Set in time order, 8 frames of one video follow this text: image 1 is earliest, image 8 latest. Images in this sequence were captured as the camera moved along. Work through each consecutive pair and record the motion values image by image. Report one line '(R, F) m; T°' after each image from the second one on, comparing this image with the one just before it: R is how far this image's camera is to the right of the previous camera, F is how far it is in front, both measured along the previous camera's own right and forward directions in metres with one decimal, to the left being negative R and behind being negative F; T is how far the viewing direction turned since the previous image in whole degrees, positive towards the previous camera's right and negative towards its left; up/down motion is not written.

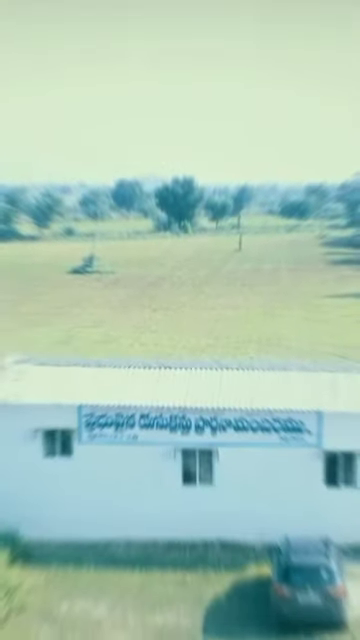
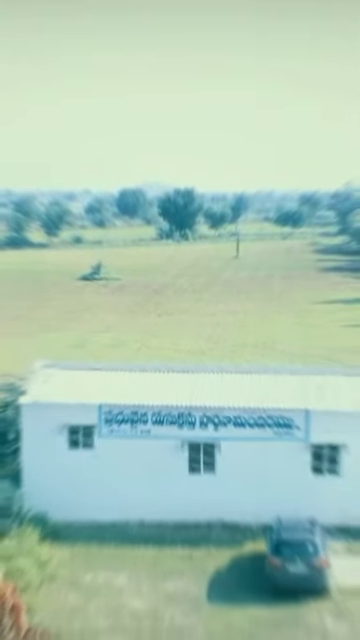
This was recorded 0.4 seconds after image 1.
(+0.1, -0.7) m; -4°
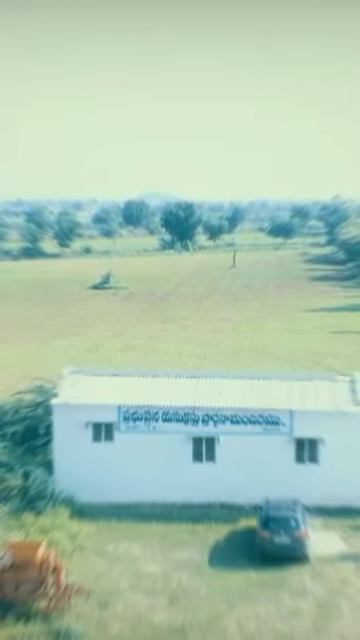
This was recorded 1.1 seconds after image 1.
(0.0, -0.7) m; 0°
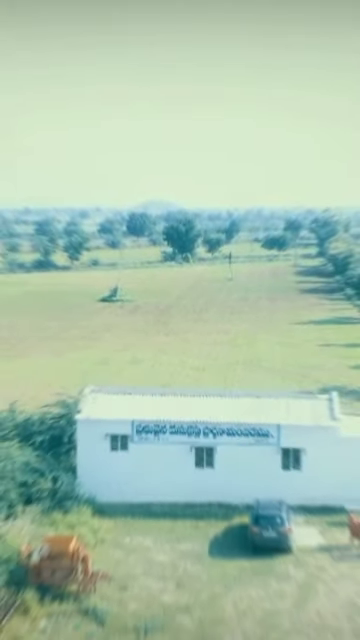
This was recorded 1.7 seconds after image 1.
(-0.1, -0.8) m; 0°
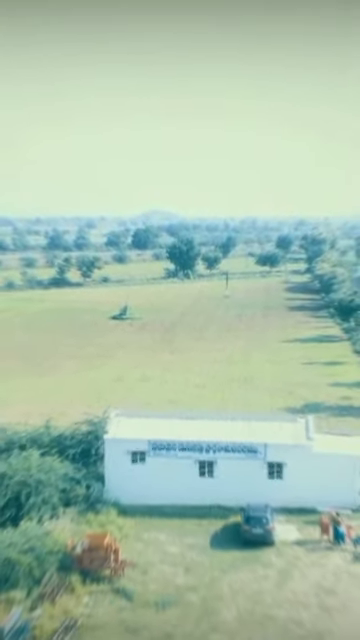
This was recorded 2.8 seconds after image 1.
(-0.1, -1.3) m; 0°
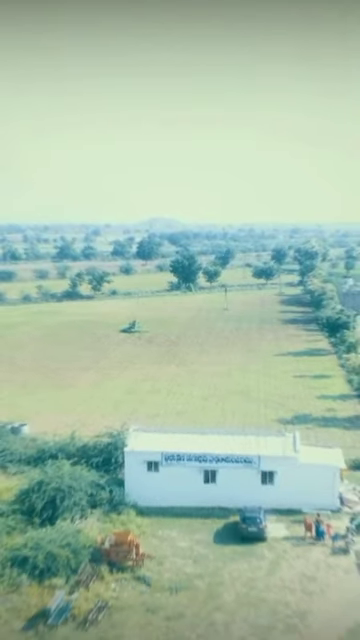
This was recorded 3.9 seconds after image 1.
(-0.1, -1.2) m; 0°
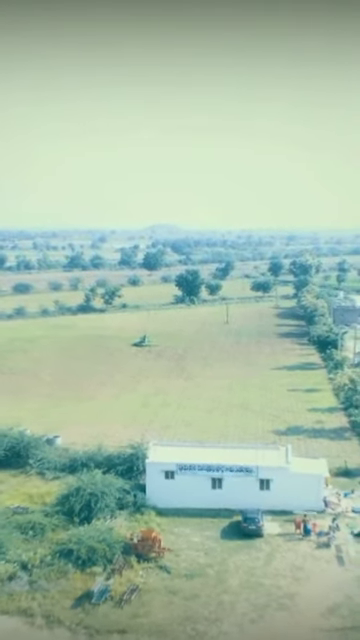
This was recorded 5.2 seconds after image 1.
(-0.2, -1.5) m; 0°
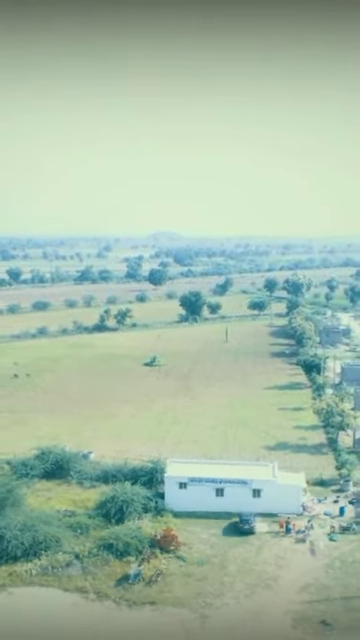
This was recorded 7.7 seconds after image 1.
(-0.2, -2.7) m; 0°
